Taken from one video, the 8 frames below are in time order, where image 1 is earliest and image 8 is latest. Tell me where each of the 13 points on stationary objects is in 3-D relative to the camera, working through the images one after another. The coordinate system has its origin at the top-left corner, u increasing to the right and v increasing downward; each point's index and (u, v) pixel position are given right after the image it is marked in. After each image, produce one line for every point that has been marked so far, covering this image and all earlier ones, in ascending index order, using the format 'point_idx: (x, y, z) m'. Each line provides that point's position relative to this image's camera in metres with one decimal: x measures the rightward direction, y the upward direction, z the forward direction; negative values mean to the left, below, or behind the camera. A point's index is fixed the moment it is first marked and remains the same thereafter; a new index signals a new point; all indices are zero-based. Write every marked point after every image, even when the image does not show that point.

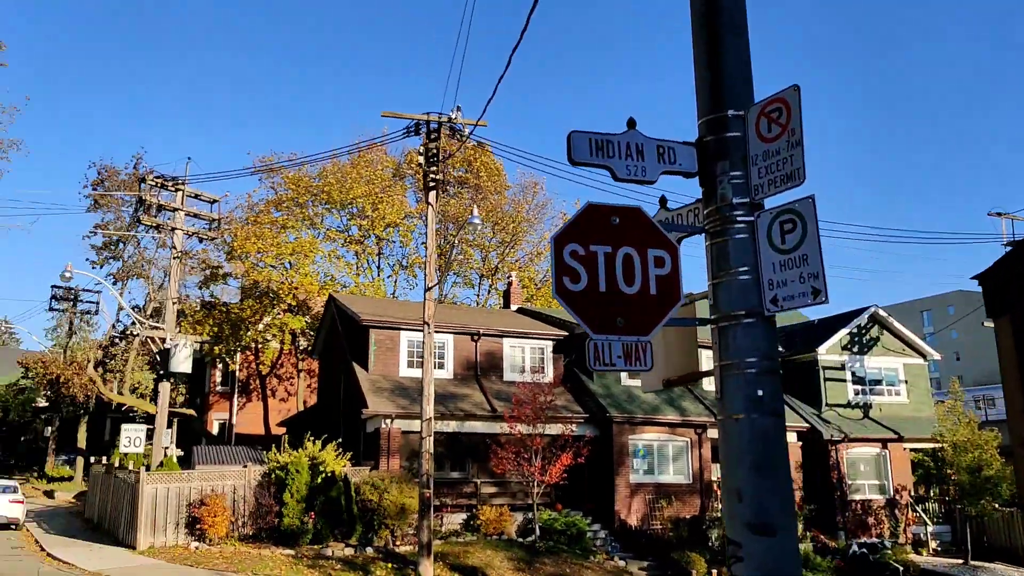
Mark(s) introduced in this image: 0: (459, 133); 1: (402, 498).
0: (-1.2, +3.7, +19.0) m
1: (-2.6, -4.9, +18.8) m
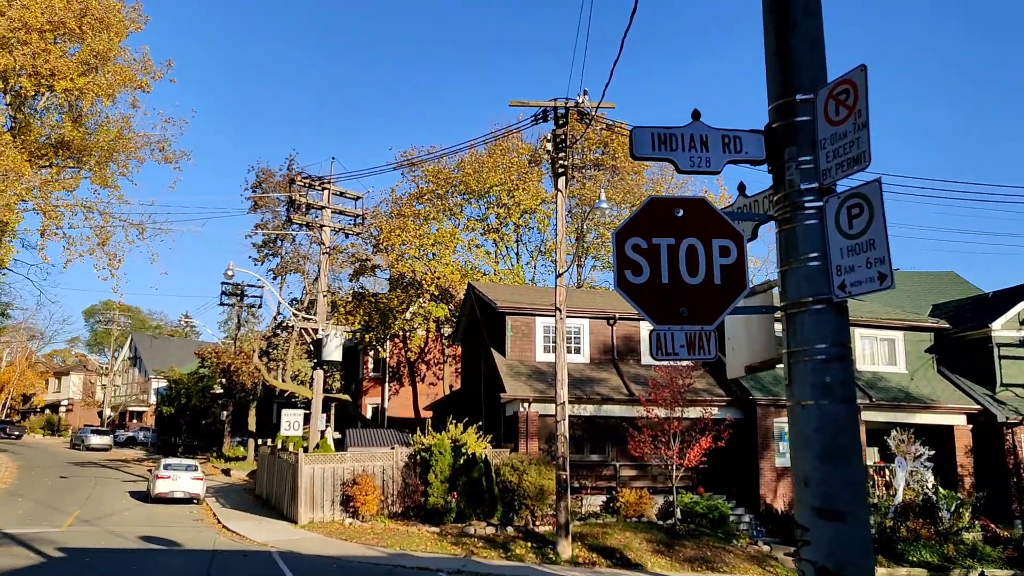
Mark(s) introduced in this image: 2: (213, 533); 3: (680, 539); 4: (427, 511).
0: (+1.8, +4.0, +19.0) m
1: (+0.7, -4.6, +19.3) m
2: (-6.9, -5.7, +18.5) m
3: (+3.9, -5.9, +18.8) m
4: (-2.1, -5.5, +19.8) m
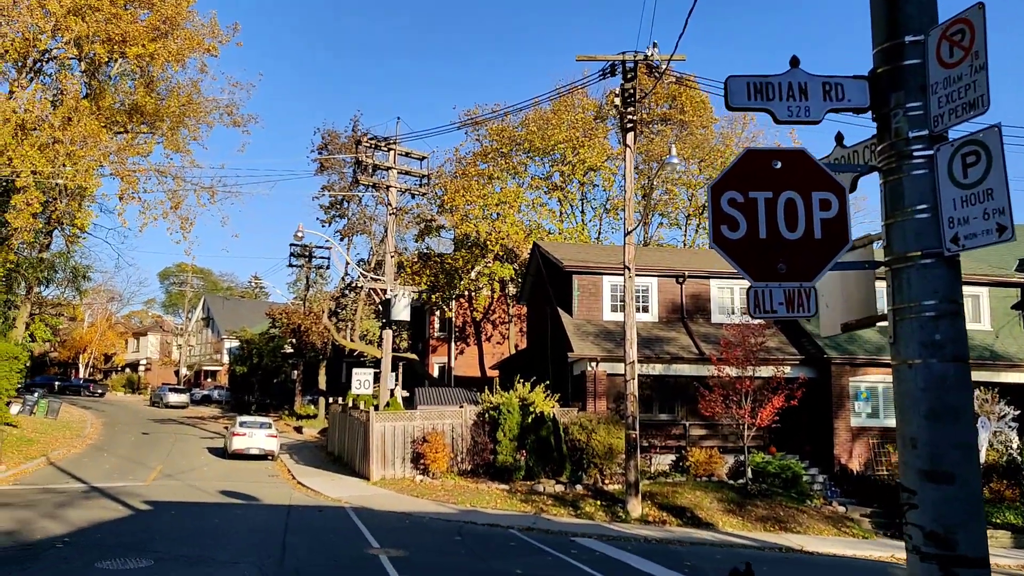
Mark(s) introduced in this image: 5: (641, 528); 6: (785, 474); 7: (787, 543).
0: (+3.3, +5.0, +18.5) m
1: (+2.3, -3.6, +19.2) m
2: (-5.3, -4.8, +19.2) m
3: (+5.5, -4.9, +18.6) m
4: (-0.4, -4.5, +20.1) m
5: (+2.6, -4.9, +16.4) m
6: (+6.7, -4.6, +19.8) m
7: (+5.4, -5.0, +15.9) m
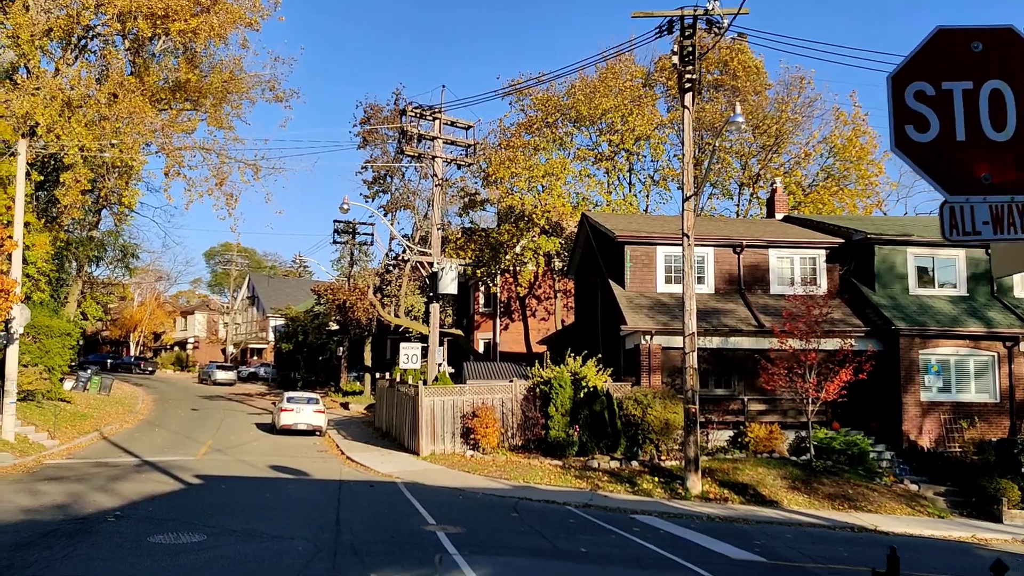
0: (+4.4, +5.7, +17.5) m
1: (+3.5, -2.9, +18.5) m
2: (-4.1, -4.1, +18.8) m
3: (+6.7, -4.1, +17.8) m
4: (+0.9, -3.8, +19.5) m
5: (+3.7, -4.2, +15.7) m
6: (+8.0, -3.8, +18.9) m
7: (+6.5, -4.4, +15.1) m
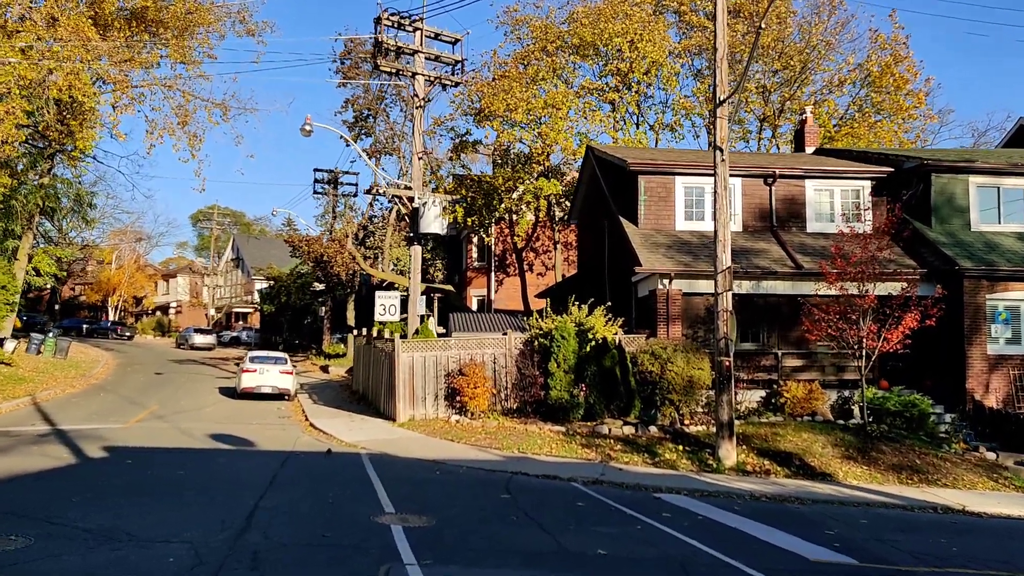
0: (+4.2, +7.0, +14.0) m
1: (+3.4, -1.6, +15.4) m
2: (-4.2, -2.8, +15.7) m
3: (+6.6, -2.8, +14.7) m
4: (+0.7, -2.4, +16.4) m
5: (+3.6, -3.0, +12.6) m
6: (+7.8, -2.5, +15.8) m
7: (+6.4, -3.2, +12.0) m
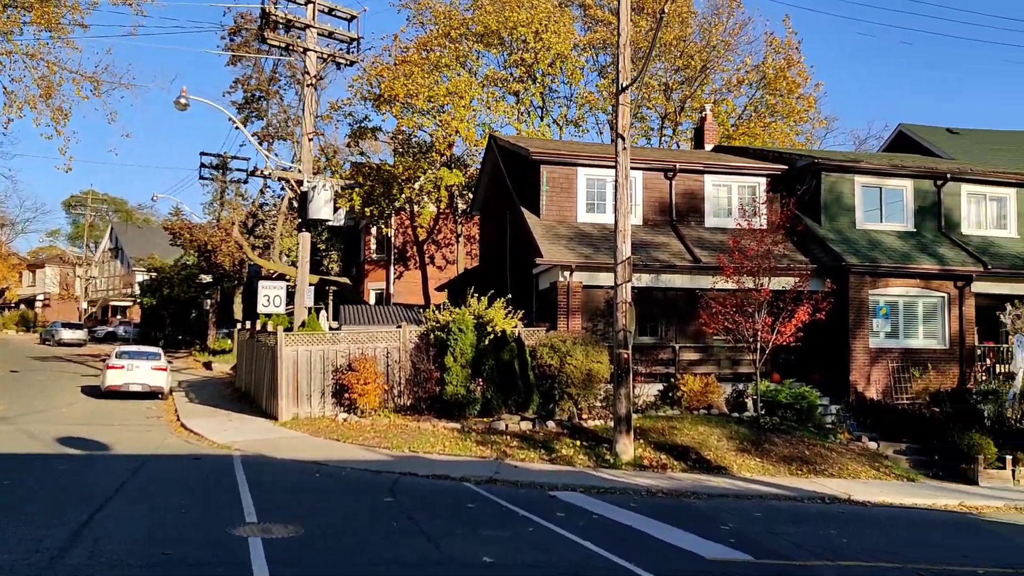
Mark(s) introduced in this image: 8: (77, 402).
0: (+2.5, +7.2, +13.7) m
1: (+1.4, -1.4, +15.0) m
2: (-6.2, -2.6, +14.5) m
3: (+4.7, -2.7, +14.8) m
4: (-1.3, -2.3, +15.7) m
5: (+1.9, -2.9, +12.3) m
6: (+5.8, -2.3, +16.0) m
7: (+4.7, -3.0, +12.0) m
8: (-10.3, -2.7, +19.2) m
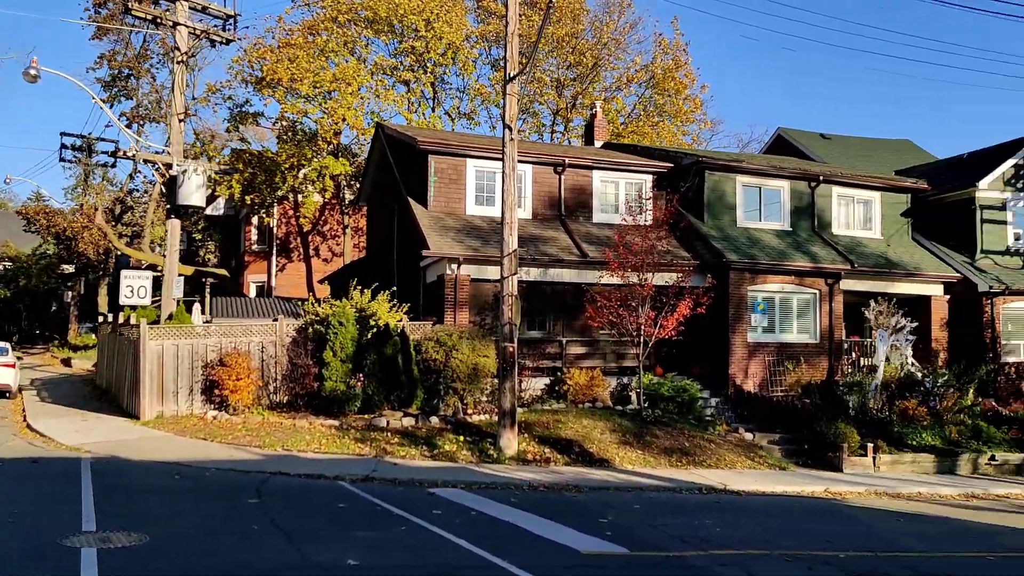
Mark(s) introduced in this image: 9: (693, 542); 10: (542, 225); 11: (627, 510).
0: (+0.6, +7.3, +13.6) m
1: (-0.7, -1.3, +14.8) m
2: (-8.2, -2.4, +13.3) m
3: (+2.5, -2.6, +14.9) m
4: (-3.6, -2.1, +15.1) m
5: (+0.1, -2.7, +12.1) m
6: (+3.5, -2.2, +16.3) m
7: (+3.0, -2.9, +12.2) m
8: (-12.9, -2.5, +17.4) m
9: (+1.9, -2.6, +8.2) m
10: (+0.7, +1.5, +19.4) m
11: (+1.4, -2.7, +9.9) m
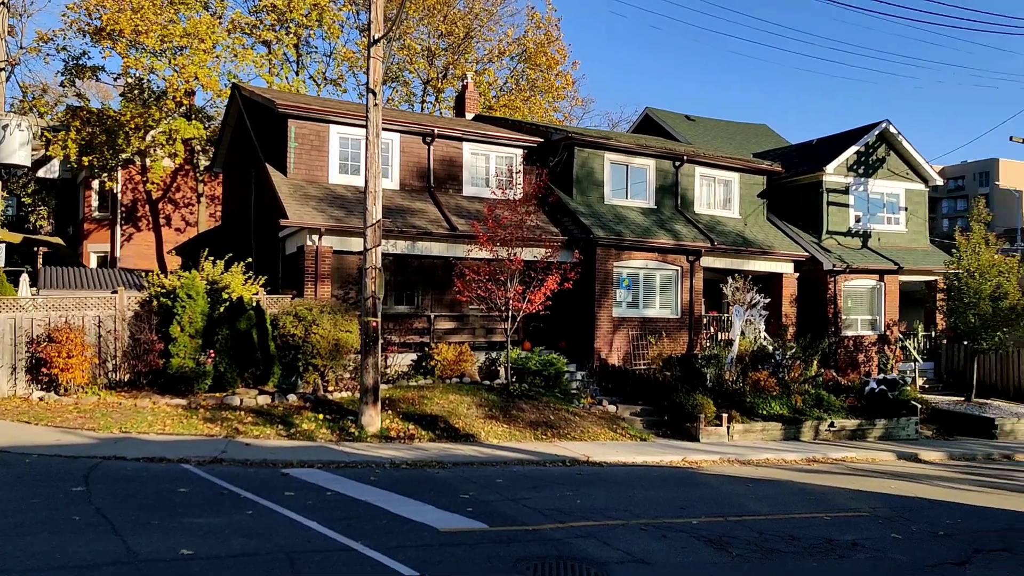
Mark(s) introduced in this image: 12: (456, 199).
0: (-1.6, +7.7, +13.0) m
1: (-3.1, -0.8, +14.2) m
2: (-10.3, -1.9, +11.6) m
3: (+0.1, -2.1, +14.9) m
4: (-6.0, -1.6, +14.1) m
5: (-1.9, -2.3, +11.8) m
6: (+0.8, -1.7, +16.4) m
7: (+0.9, -2.5, +12.3) m
8: (-15.6, -1.8, +14.9) m
9: (+0.4, -2.3, +8.2) m
10: (-2.5, +2.2, +18.9) m
11: (-0.3, -2.4, +9.7) m
12: (-1.4, +2.2, +19.5) m
